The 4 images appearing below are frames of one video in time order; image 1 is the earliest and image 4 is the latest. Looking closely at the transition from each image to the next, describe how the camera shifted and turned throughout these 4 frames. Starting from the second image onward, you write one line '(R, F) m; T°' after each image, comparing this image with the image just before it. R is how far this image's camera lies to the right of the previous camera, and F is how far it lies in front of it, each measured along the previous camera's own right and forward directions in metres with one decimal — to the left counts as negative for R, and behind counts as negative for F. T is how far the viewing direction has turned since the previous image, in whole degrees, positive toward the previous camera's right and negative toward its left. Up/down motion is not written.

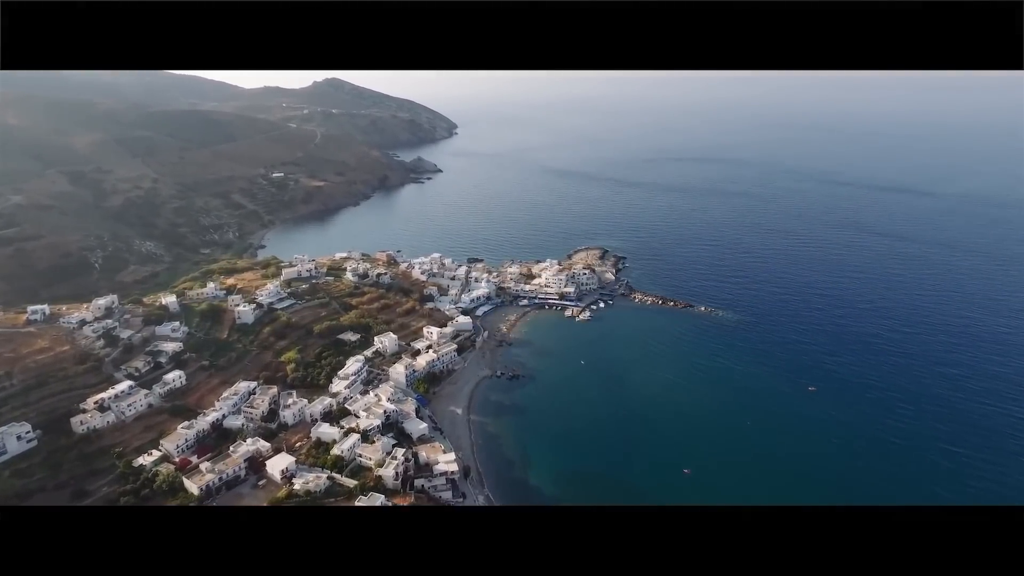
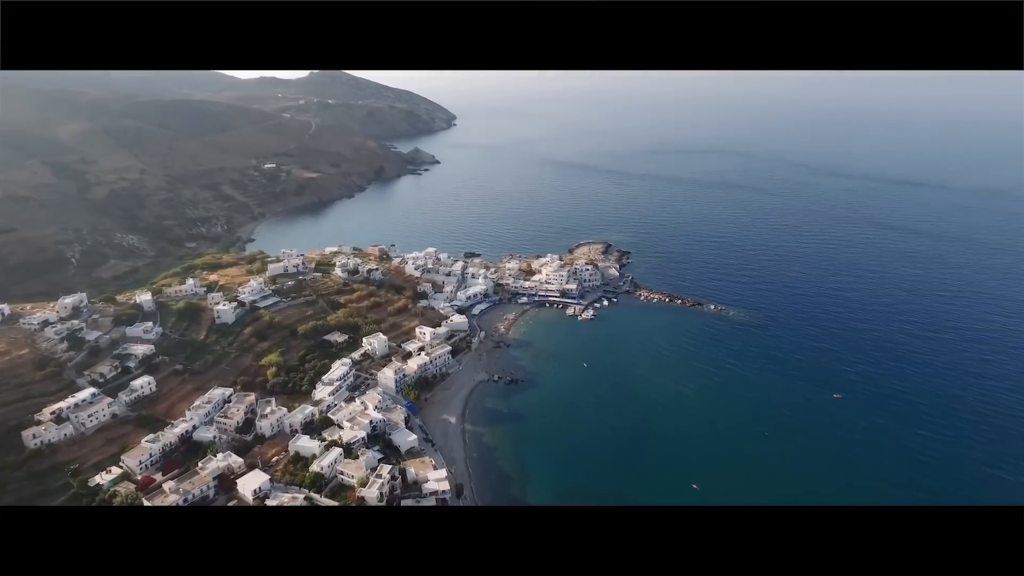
(+0.1, +1.8) m; 0°
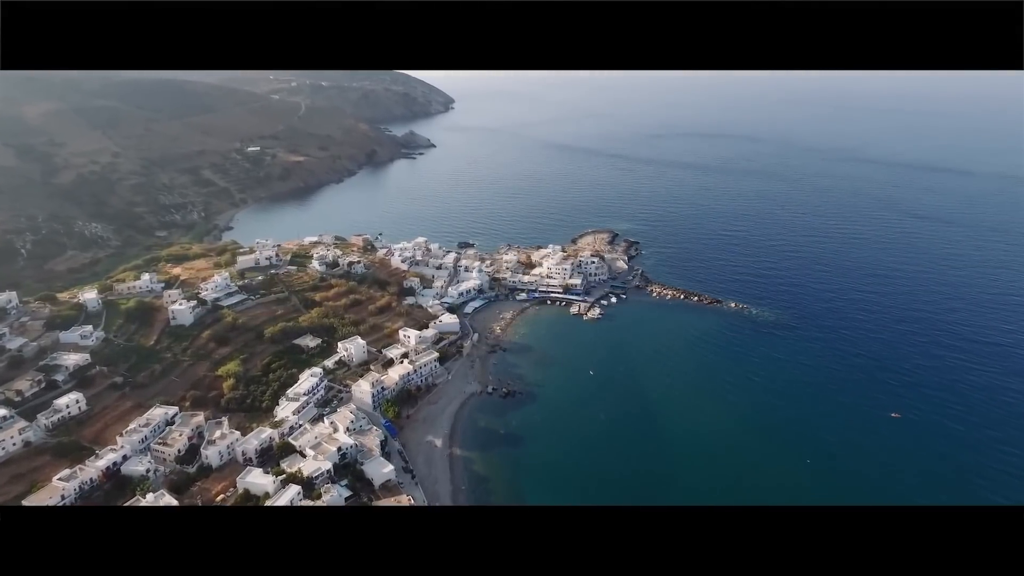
(+0.1, +3.3) m; 0°
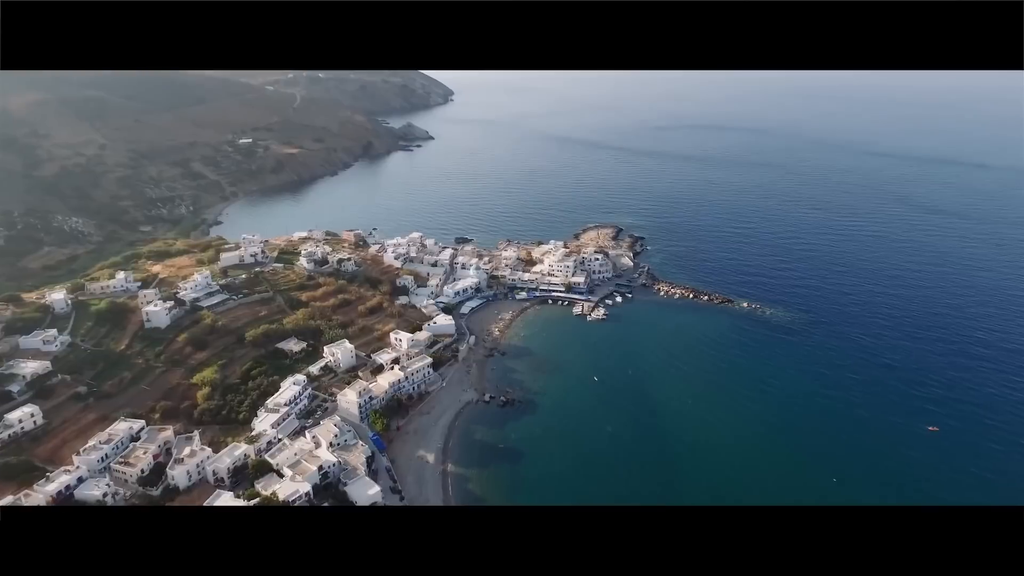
(0.0, +1.6) m; 0°
